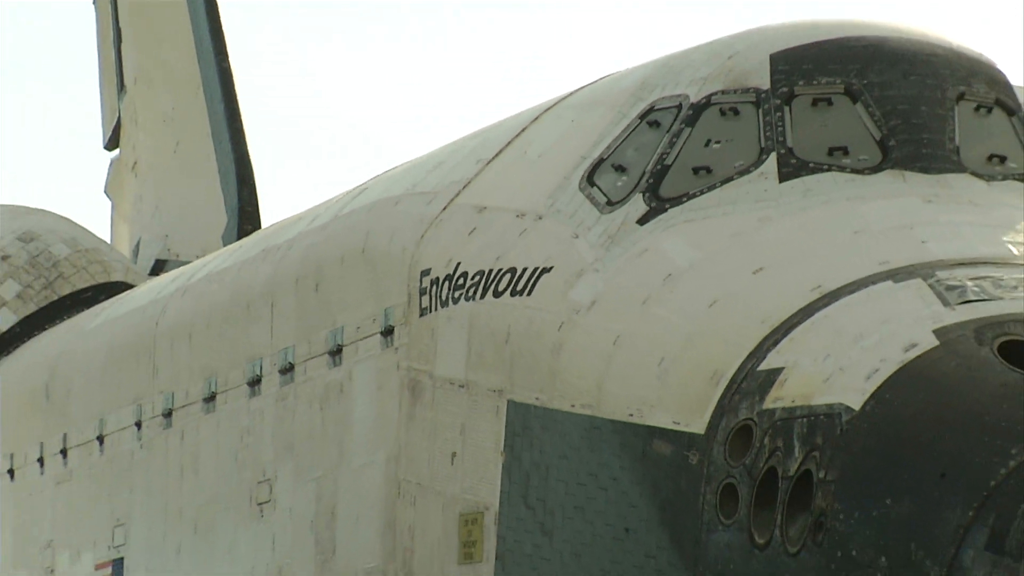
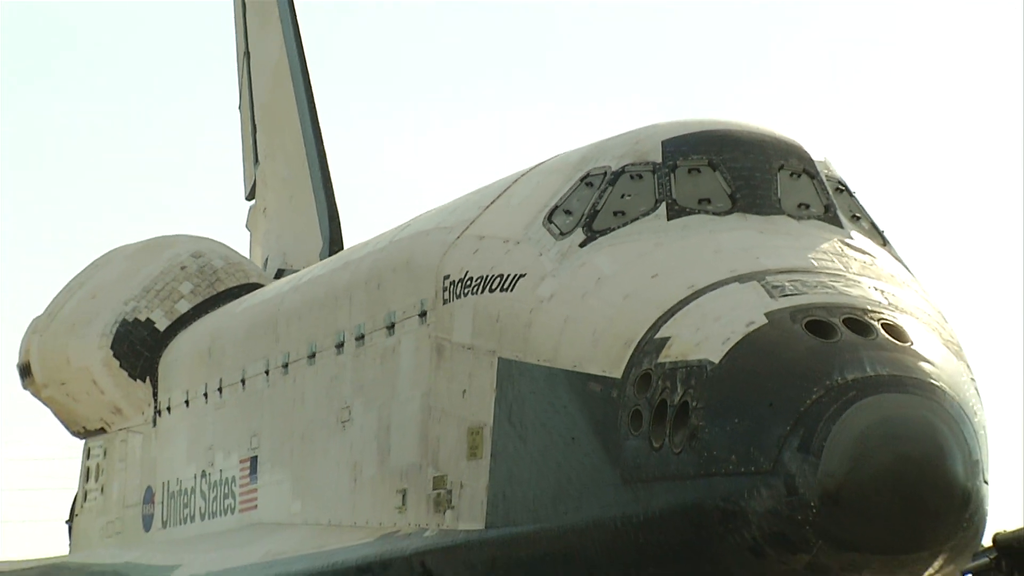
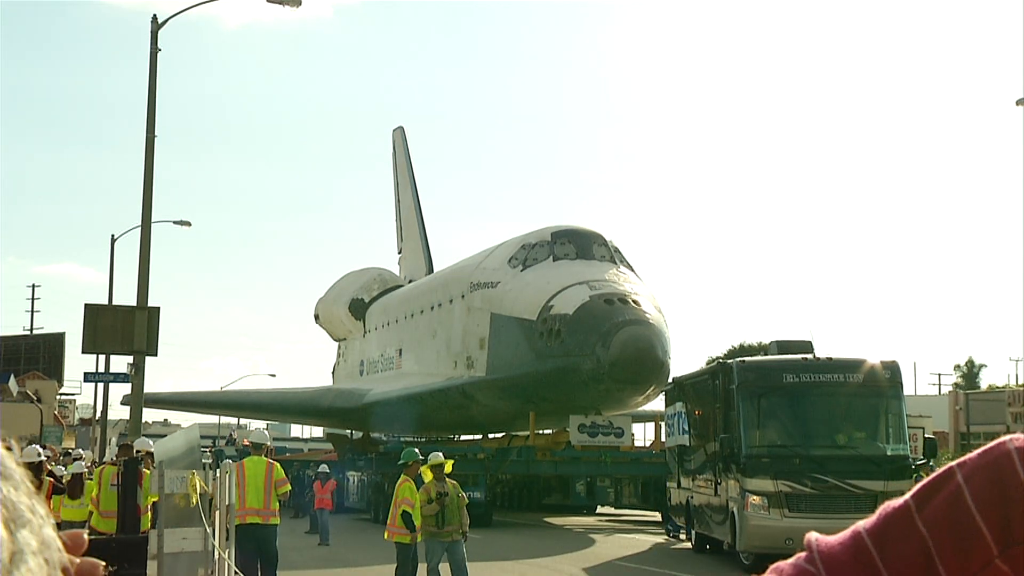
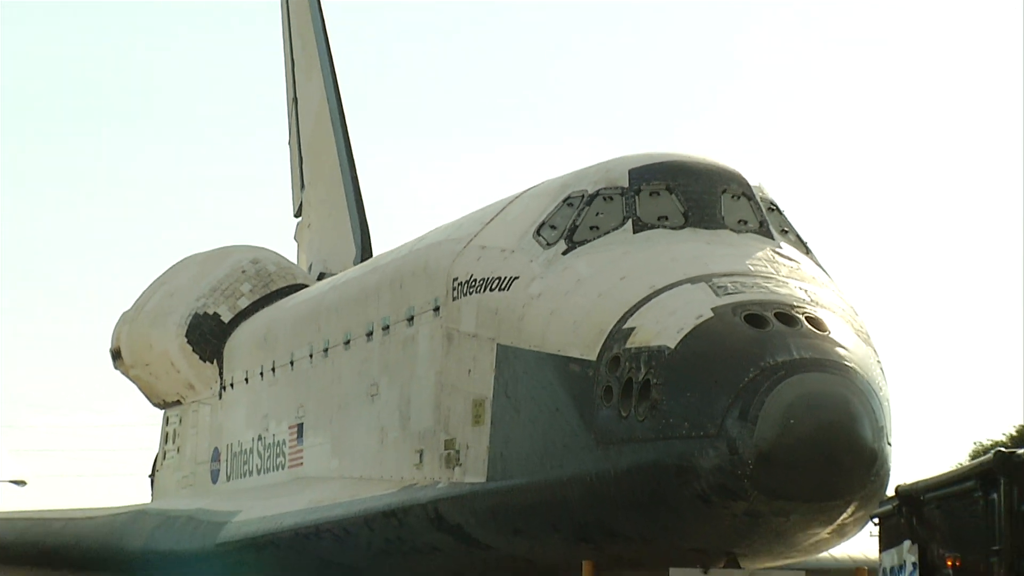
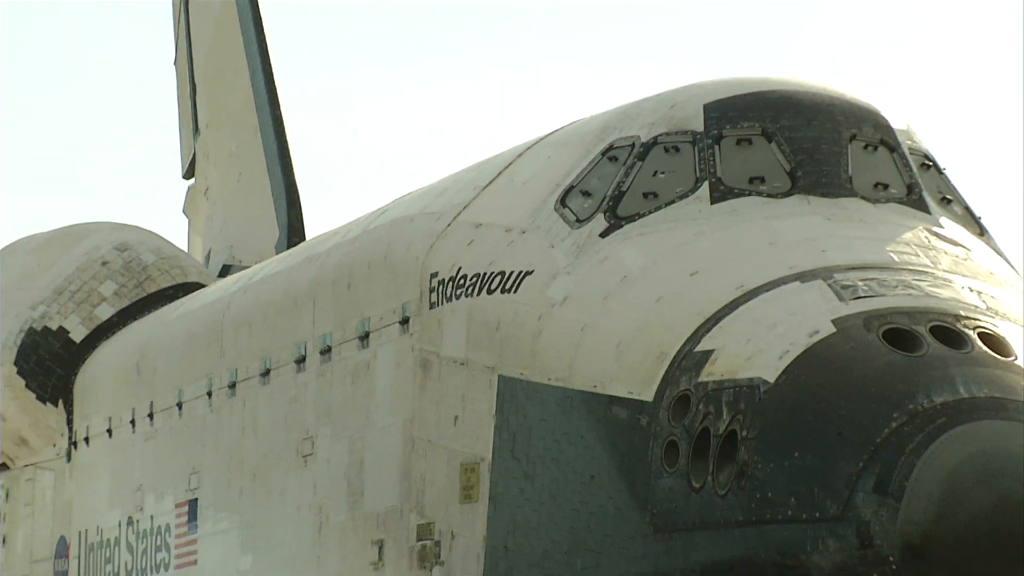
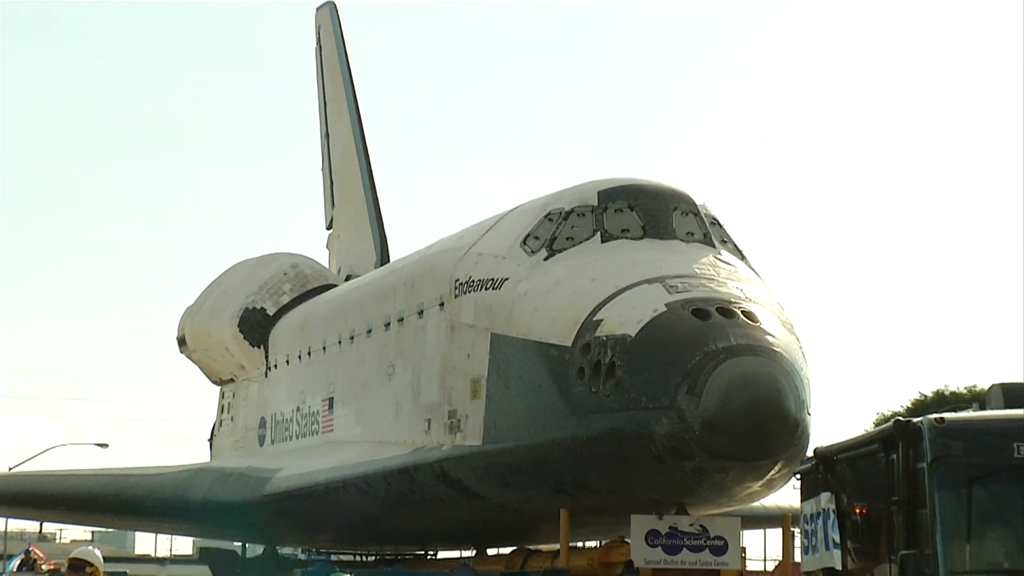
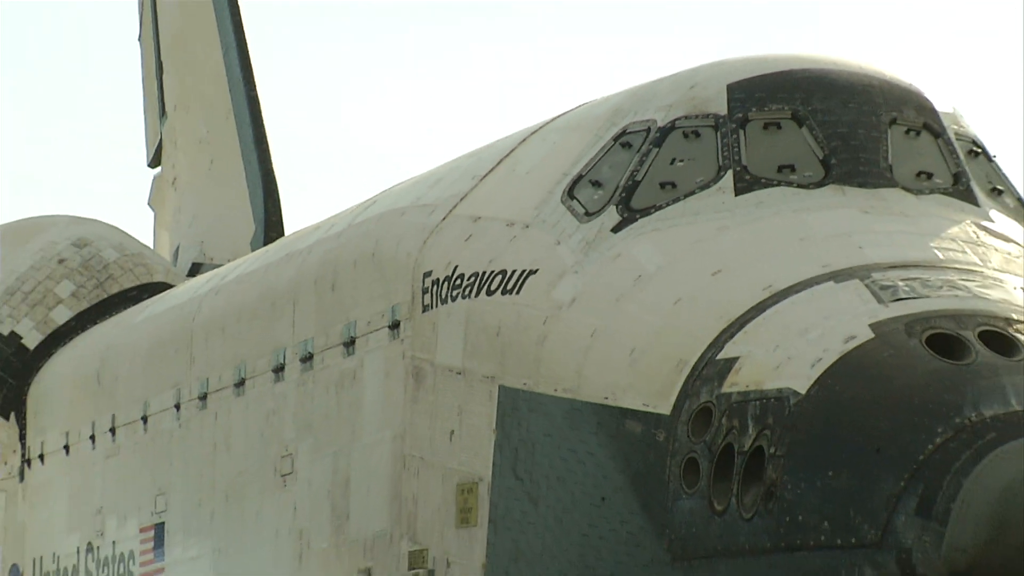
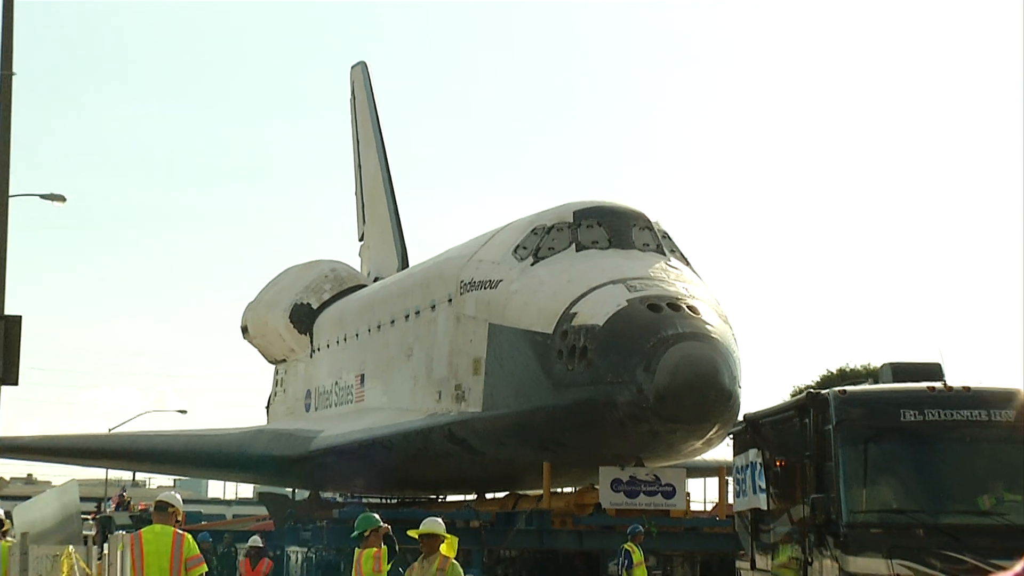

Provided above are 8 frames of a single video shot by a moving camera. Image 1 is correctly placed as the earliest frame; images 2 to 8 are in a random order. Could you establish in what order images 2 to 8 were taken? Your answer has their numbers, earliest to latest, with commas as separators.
7, 5, 2, 4, 6, 8, 3
